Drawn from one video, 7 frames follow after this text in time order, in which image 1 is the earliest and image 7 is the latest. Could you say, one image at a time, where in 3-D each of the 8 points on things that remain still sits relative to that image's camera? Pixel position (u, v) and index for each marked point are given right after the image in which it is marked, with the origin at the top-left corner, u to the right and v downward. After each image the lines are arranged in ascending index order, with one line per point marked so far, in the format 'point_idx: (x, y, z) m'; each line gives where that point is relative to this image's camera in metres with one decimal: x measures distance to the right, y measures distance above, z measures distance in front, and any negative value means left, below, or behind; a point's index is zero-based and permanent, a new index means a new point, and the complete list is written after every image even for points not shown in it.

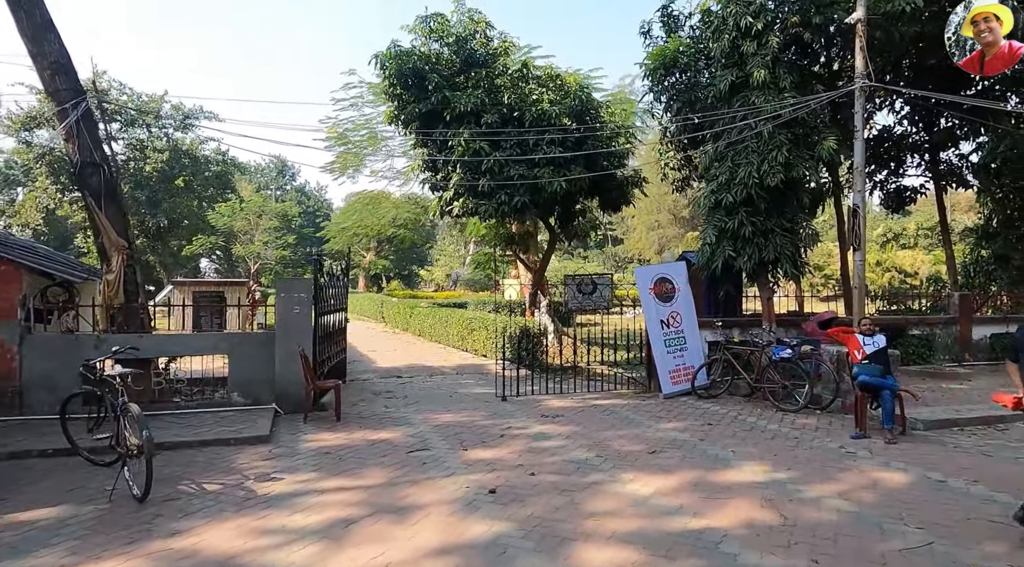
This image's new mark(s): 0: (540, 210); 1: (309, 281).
0: (+0.5, +1.4, +13.1) m
1: (-2.6, 0.0, +9.0) m
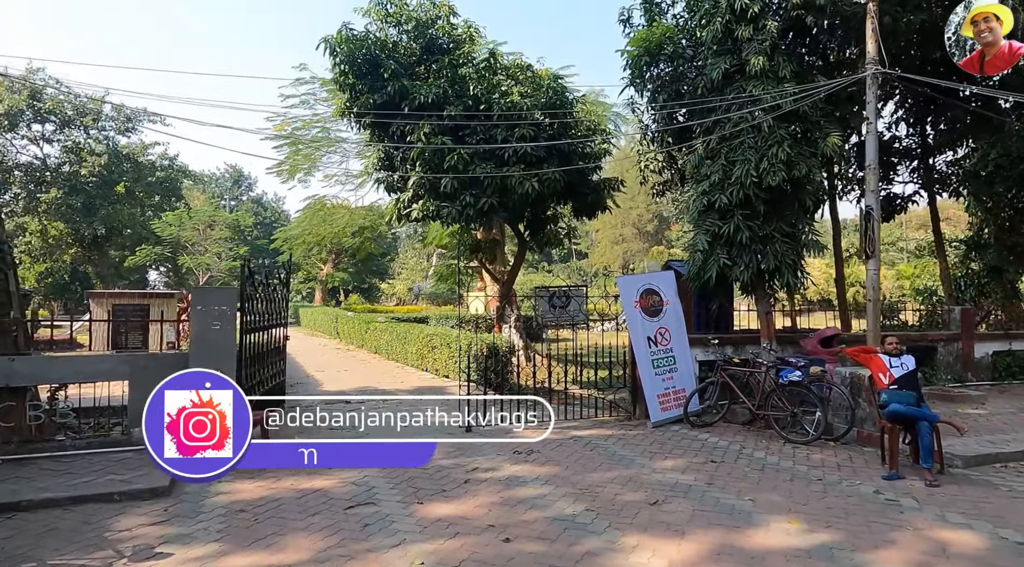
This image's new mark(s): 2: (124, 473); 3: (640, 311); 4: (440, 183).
0: (-0.1, +1.2, +11.8) m
1: (-3.0, -0.1, +7.6) m
2: (-3.5, -1.7, +6.5) m
3: (+1.5, -0.3, +8.5) m
4: (-1.1, +1.6, +11.1) m
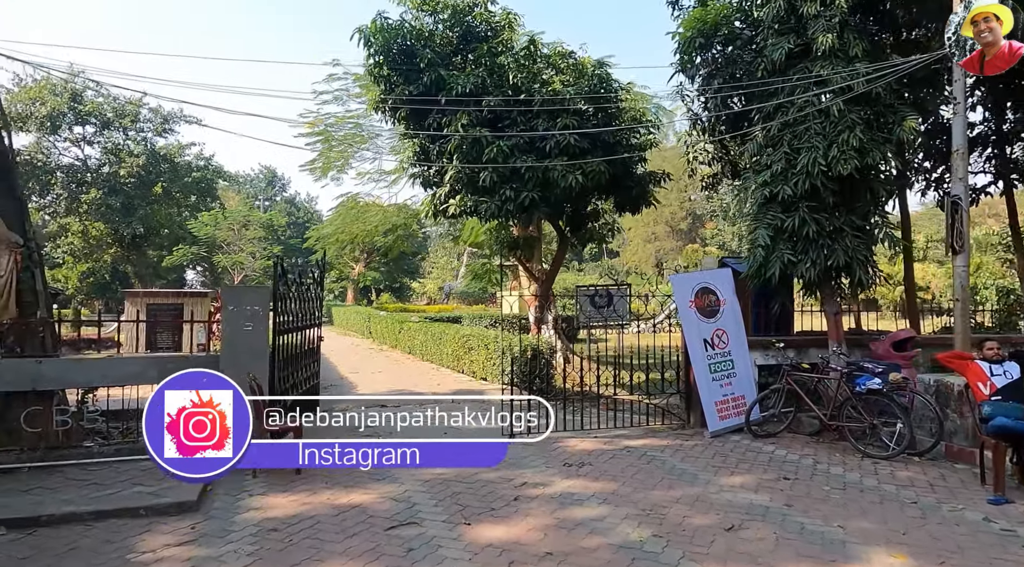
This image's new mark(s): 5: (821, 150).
0: (+0.6, +1.2, +11.3) m
1: (-2.5, -0.1, +7.2) m
2: (-3.1, -1.7, +6.1) m
3: (+2.0, -0.3, +7.9) m
4: (-0.5, +1.6, +10.6) m
5: (+3.2, +1.4, +7.5) m
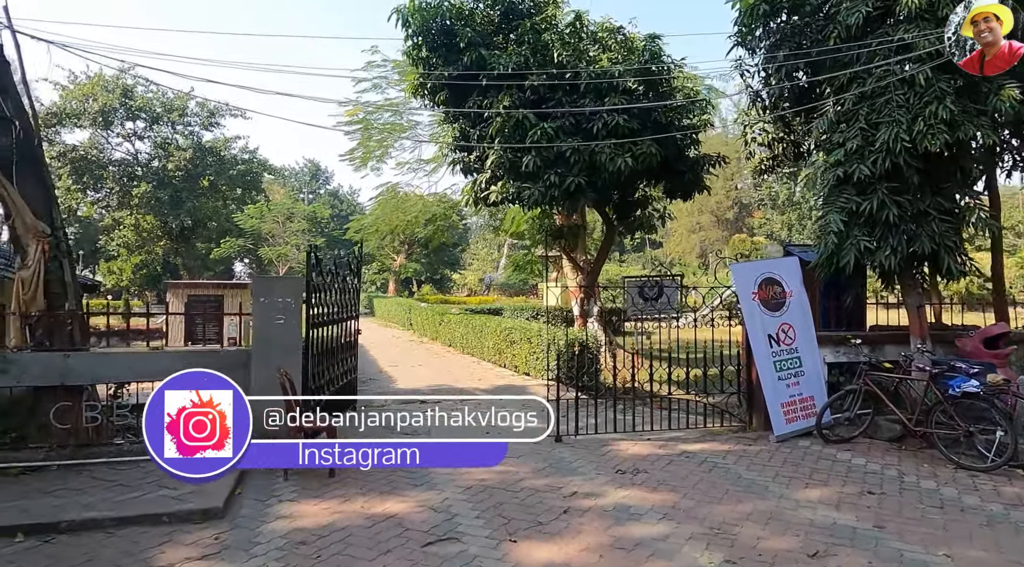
0: (+1.3, +1.3, +10.7) m
1: (-2.0, 0.0, +6.8) m
2: (-2.7, -1.6, +5.7) m
3: (+2.5, -0.2, +7.3) m
4: (+0.1, +1.7, +10.0) m
5: (+3.7, +1.5, +6.7) m
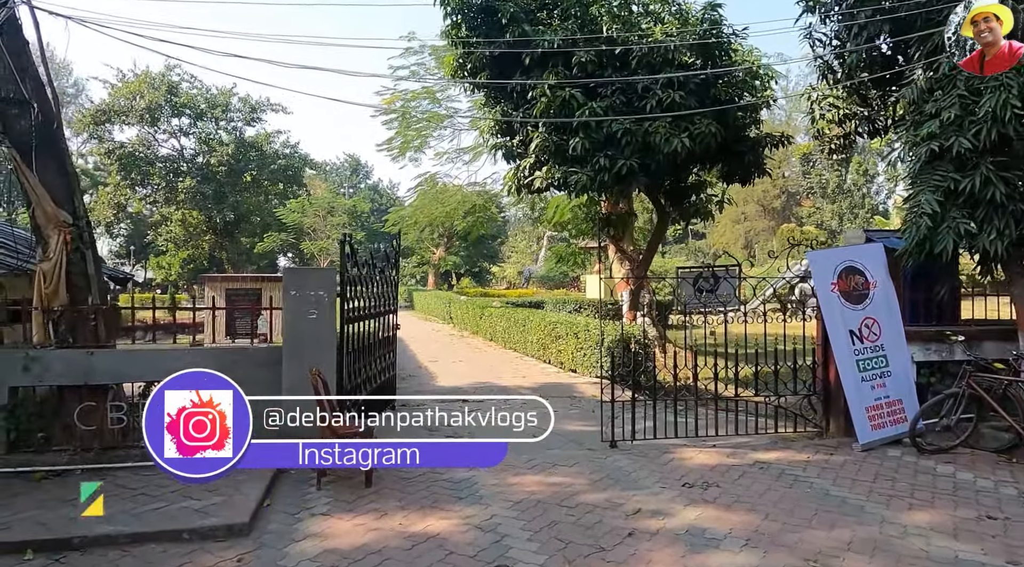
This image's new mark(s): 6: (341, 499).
0: (+1.9, +1.5, +10.0) m
1: (-1.6, +0.1, +6.2) m
2: (-2.3, -1.6, +5.3) m
3: (+3.0, -0.1, +6.5) m
4: (+0.7, +1.8, +9.4) m
5: (+4.1, +1.6, +5.9) m
6: (-1.3, -1.6, +5.3) m
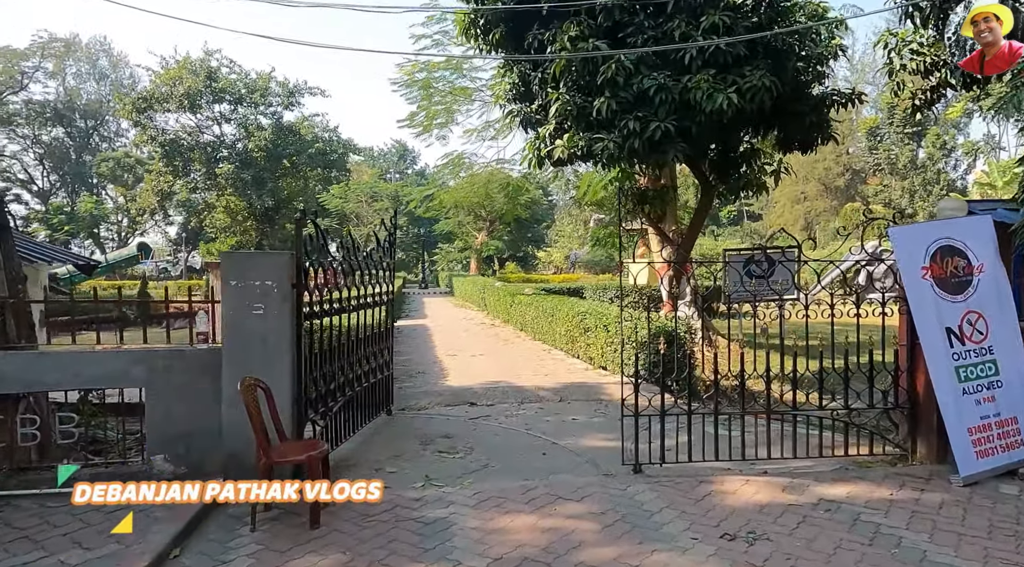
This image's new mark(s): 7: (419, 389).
0: (+2.1, +1.6, +8.5) m
1: (-1.6, +0.2, +5.0) m
2: (-2.4, -1.5, +4.2) m
3: (+2.9, 0.0, +5.0) m
4: (+0.9, +2.0, +8.0) m
5: (+4.0, +1.7, +4.3) m
6: (-1.4, -1.5, +4.1) m
7: (-1.1, -1.3, +8.8) m
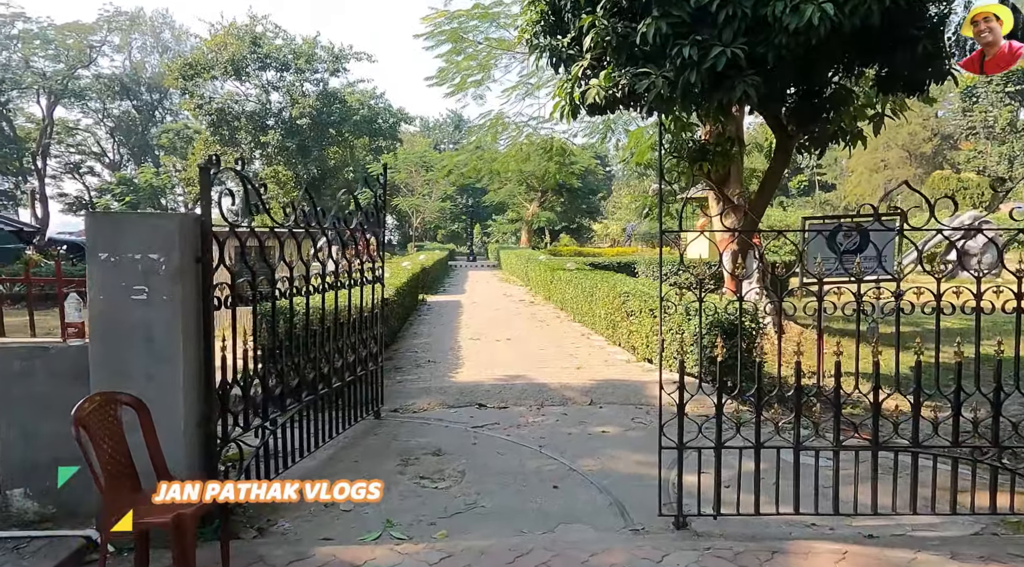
0: (+2.3, +1.9, +6.6) m
1: (-1.7, +0.3, +3.6) m
2: (-2.5, -1.4, +2.8) m
3: (+2.8, +0.1, +3.1) m
4: (+1.1, +2.2, +6.2) m
5: (+3.9, +1.7, +2.3) m
6: (-1.5, -1.4, +2.7) m
7: (-0.9, -1.0, +7.3) m
